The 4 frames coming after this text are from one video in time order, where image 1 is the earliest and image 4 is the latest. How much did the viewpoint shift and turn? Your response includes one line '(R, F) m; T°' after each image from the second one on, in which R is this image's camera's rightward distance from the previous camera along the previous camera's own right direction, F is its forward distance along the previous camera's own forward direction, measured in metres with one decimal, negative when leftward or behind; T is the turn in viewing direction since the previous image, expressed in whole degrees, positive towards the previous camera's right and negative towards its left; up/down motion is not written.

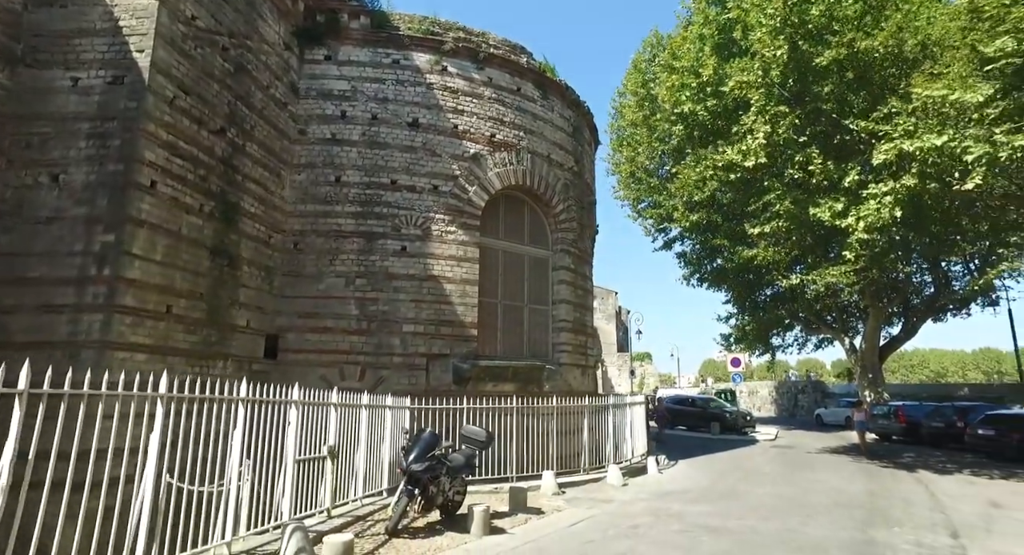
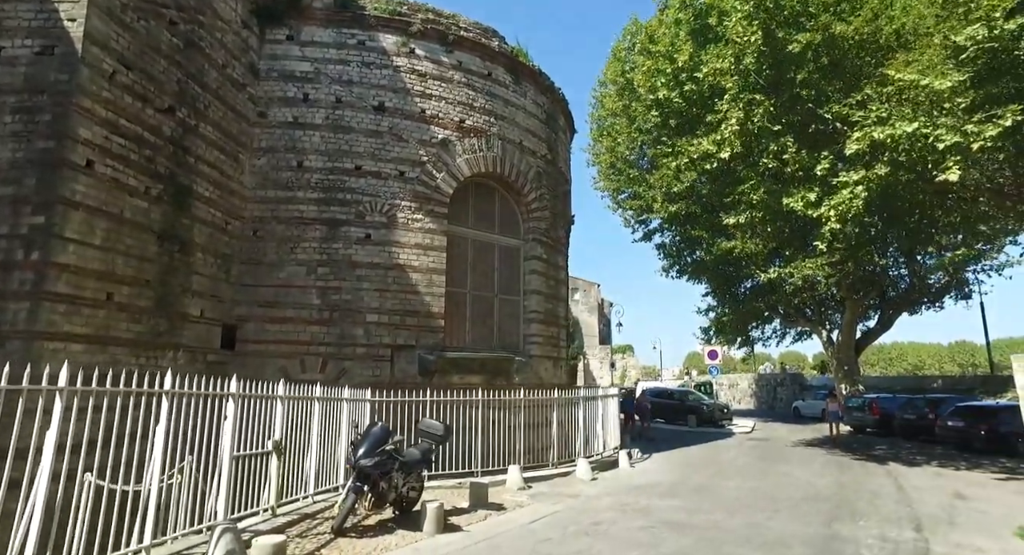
(+0.3, +0.3) m; +1°
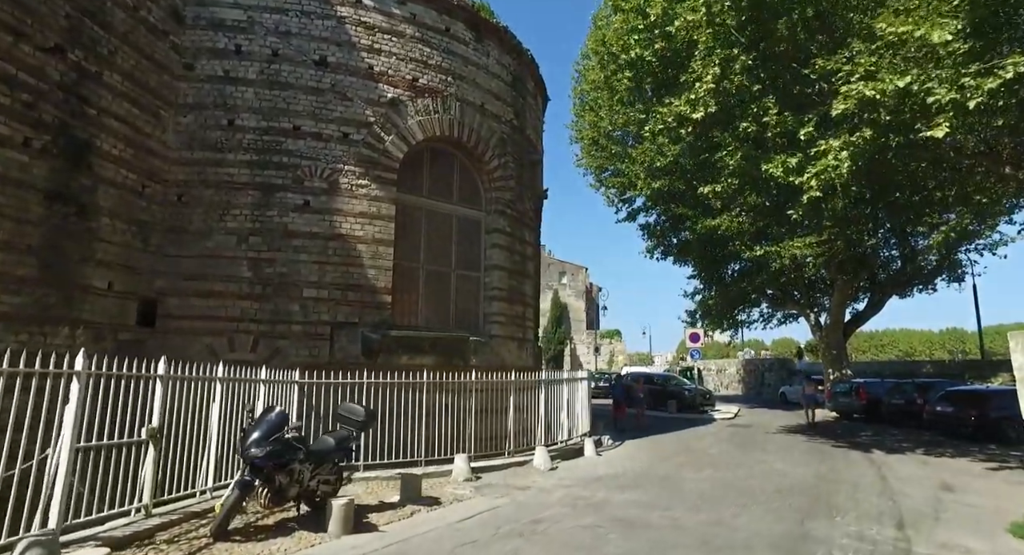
(+0.7, +0.9) m; +1°
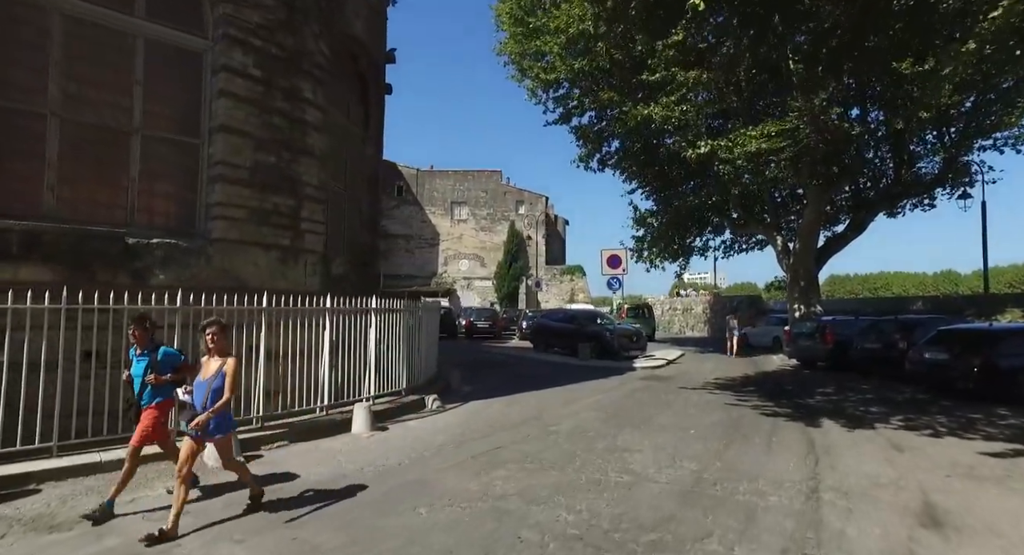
(+3.3, +4.2) m; 0°
